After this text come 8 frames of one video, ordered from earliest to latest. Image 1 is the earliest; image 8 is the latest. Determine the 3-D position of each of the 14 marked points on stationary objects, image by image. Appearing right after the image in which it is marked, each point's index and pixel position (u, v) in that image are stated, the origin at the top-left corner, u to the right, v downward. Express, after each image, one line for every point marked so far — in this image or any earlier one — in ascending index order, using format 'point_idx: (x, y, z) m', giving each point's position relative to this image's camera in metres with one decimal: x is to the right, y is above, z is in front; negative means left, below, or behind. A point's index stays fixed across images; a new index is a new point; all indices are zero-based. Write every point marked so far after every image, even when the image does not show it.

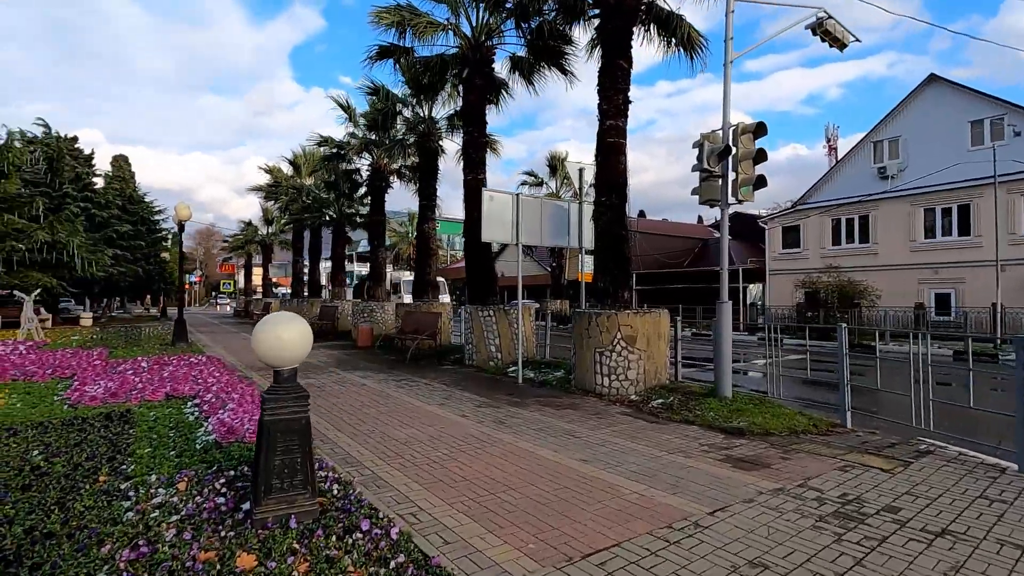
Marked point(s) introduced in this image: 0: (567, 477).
0: (+0.5, -1.6, +4.5) m
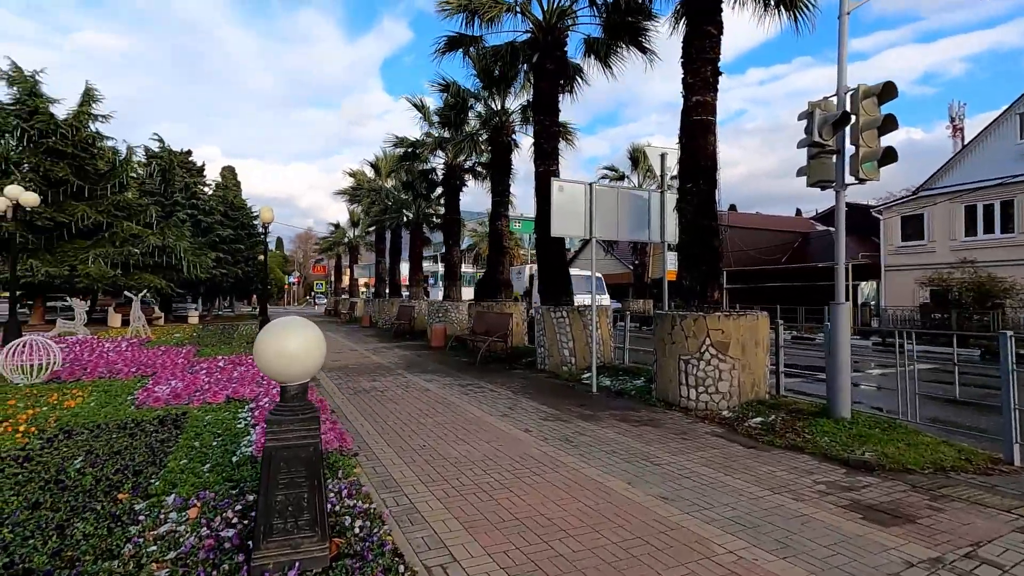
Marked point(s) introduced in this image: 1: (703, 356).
0: (+0.9, -1.6, +3.6) m
1: (+2.6, -0.9, +7.1) m
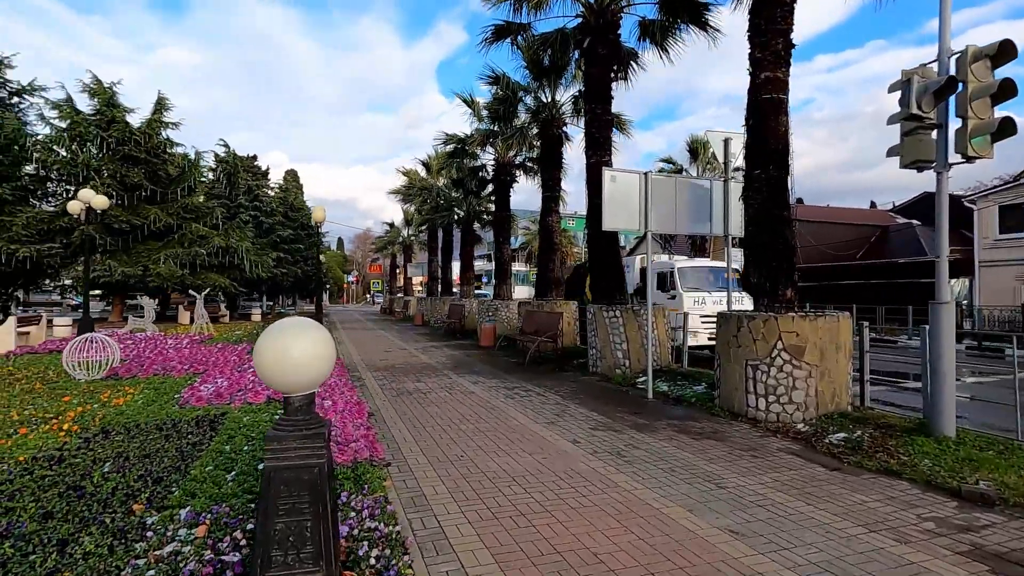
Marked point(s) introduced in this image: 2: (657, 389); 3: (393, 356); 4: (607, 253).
0: (+1.1, -1.6, +3.0) m
1: (+3.1, -0.9, +6.4) m
2: (+2.3, -1.6, +8.4) m
3: (-2.9, -1.6, +13.0) m
4: (+1.9, +0.7, +10.5) m
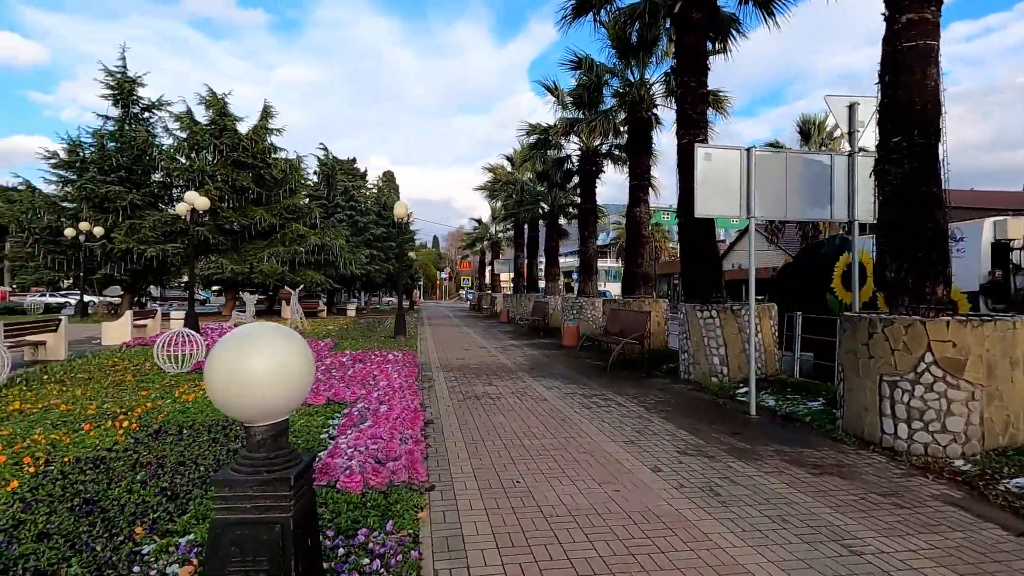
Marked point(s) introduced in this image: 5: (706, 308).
0: (+1.3, -1.5, +2.0) m
1: (+3.8, -0.8, +5.0) m
2: (+3.4, -1.5, +7.2) m
3: (-1.0, -1.6, +12.6) m
4: (+3.3, +0.7, +9.3) m
5: (+3.2, -0.3, +8.9) m
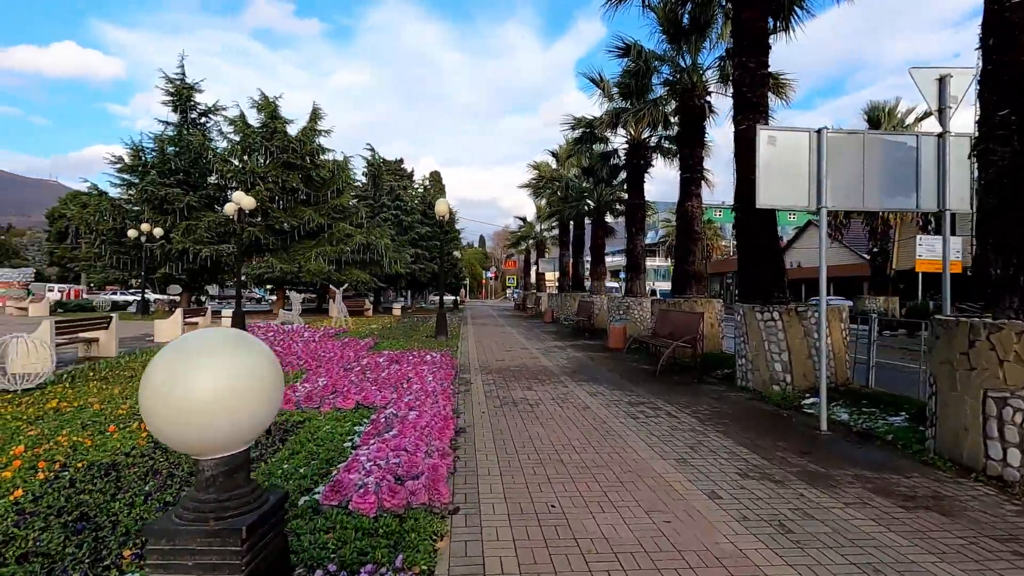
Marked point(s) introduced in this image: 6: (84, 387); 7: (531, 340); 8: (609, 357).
0: (+1.3, -1.5, +1.5) m
1: (+4.1, -0.8, +4.2) m
2: (+3.8, -1.5, +6.4) m
3: (0.0, -1.5, +12.1) m
4: (+4.0, +0.7, +8.5) m
5: (+3.9, -0.3, +8.2) m
6: (-5.9, -1.4, +7.4) m
7: (+0.6, -1.5, +15.9) m
8: (+2.2, -1.6, +12.2) m
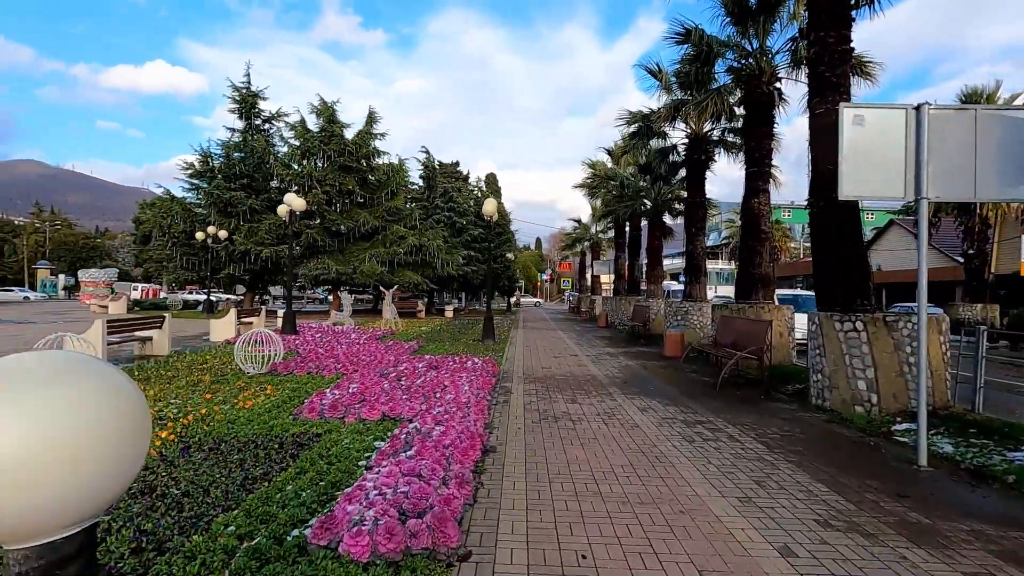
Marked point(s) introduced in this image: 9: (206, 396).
0: (+1.2, -1.6, +0.7) m
1: (+4.3, -0.9, +3.1) m
2: (+4.2, -1.6, +5.3) m
3: (+1.0, -1.6, +11.5) m
4: (+4.6, +0.7, +7.4) m
5: (+4.5, -0.4, +7.1) m
6: (-5.4, -1.4, +7.4) m
7: (+2.0, -1.6, +15.2) m
8: (+3.2, -1.7, +11.3) m
9: (-4.0, -1.4, +7.0) m
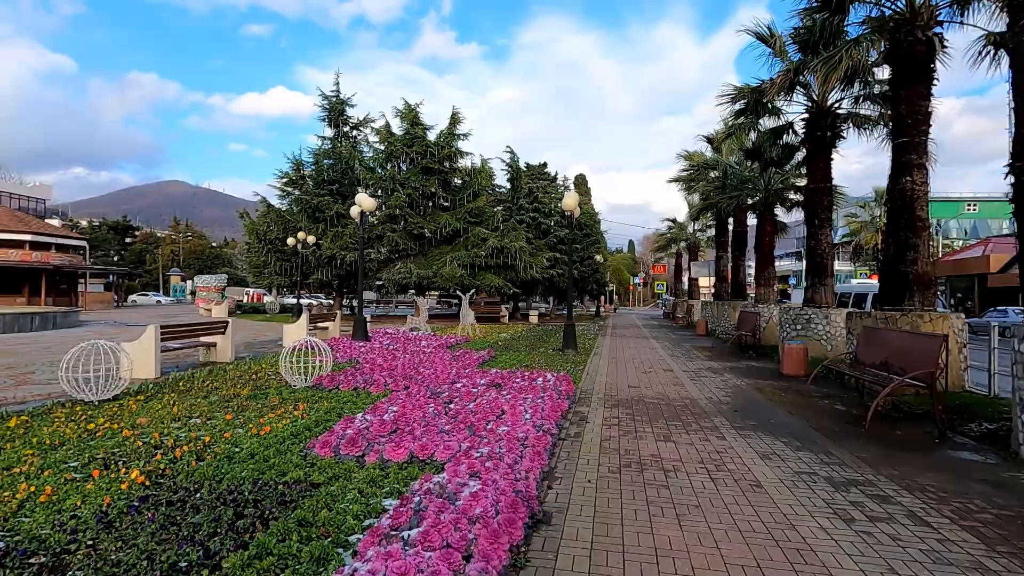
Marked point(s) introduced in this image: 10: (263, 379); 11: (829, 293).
0: (+0.8, -1.5, -1.0) m
1: (+4.3, -0.9, +0.8) m
2: (+4.6, -1.6, +3.0) m
3: (+2.5, -1.7, +9.7) m
4: (+5.3, +0.6, +5.0) m
5: (+5.1, -0.4, +4.8) m
6: (-4.5, -1.4, +6.7) m
7: (+4.1, -1.7, +13.1) m
8: (+4.6, -1.7, +9.1) m
9: (-3.2, -1.5, +6.1) m
10: (-3.9, -1.4, +8.3) m
11: (+7.6, -0.1, +12.8) m
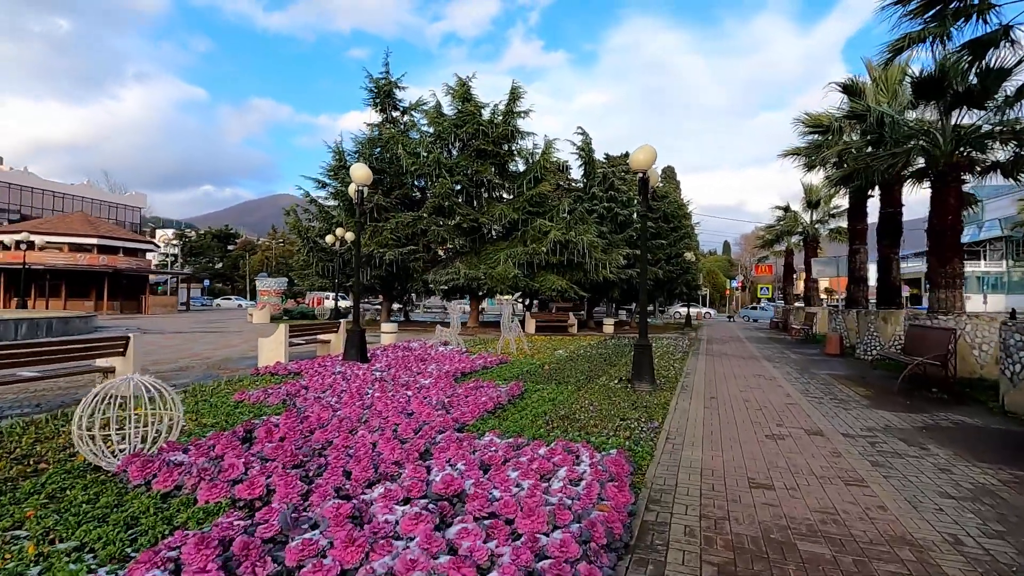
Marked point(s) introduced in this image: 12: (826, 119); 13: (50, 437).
0: (-0.7, -1.4, -5.2) m
1: (+3.0, -0.8, -4.0) m
2: (+3.6, -1.5, -1.8) m
3: (+2.6, -1.7, +5.0) m
4: (+4.7, +0.7, 0.0) m
5: (+4.5, -0.4, -0.2) m
6: (-4.8, -1.4, +3.2) m
7: (+4.7, -1.7, +8.2) m
8: (+4.6, -1.7, +4.1) m
9: (-3.6, -1.4, +2.4) m
10: (-3.9, -1.4, +4.7) m
11: (+8.2, -0.1, +7.3) m
12: (+9.3, +5.0, +15.8) m
13: (-4.5, -1.4, +5.2) m
